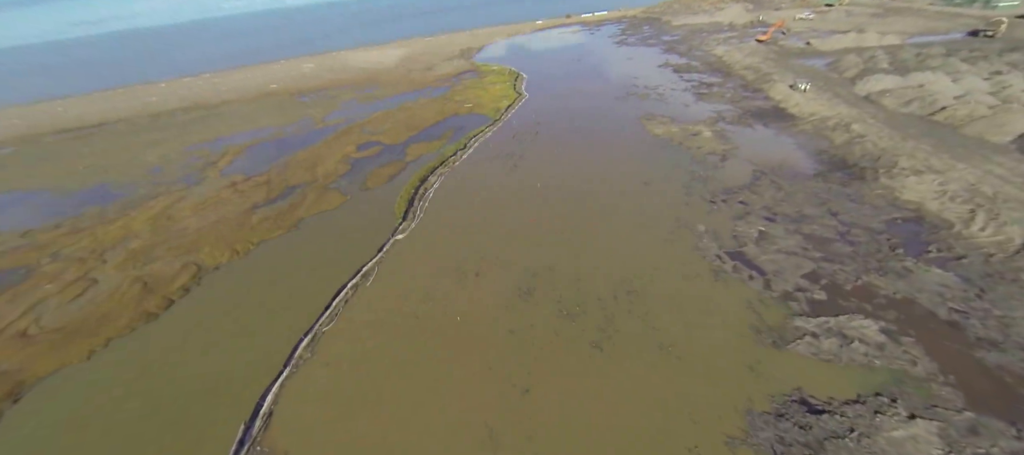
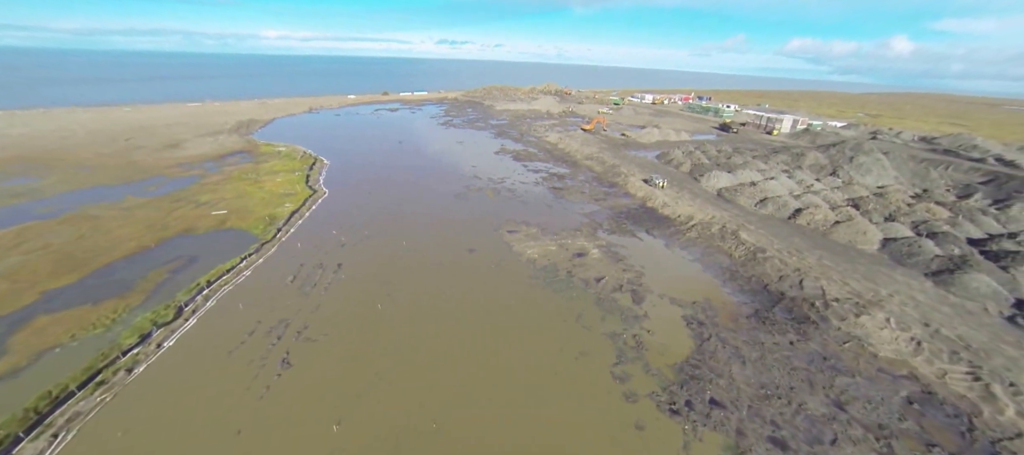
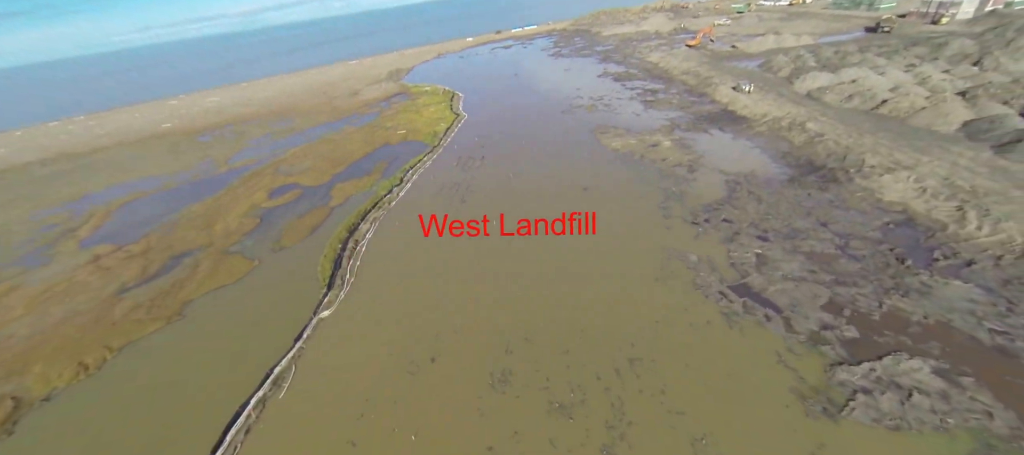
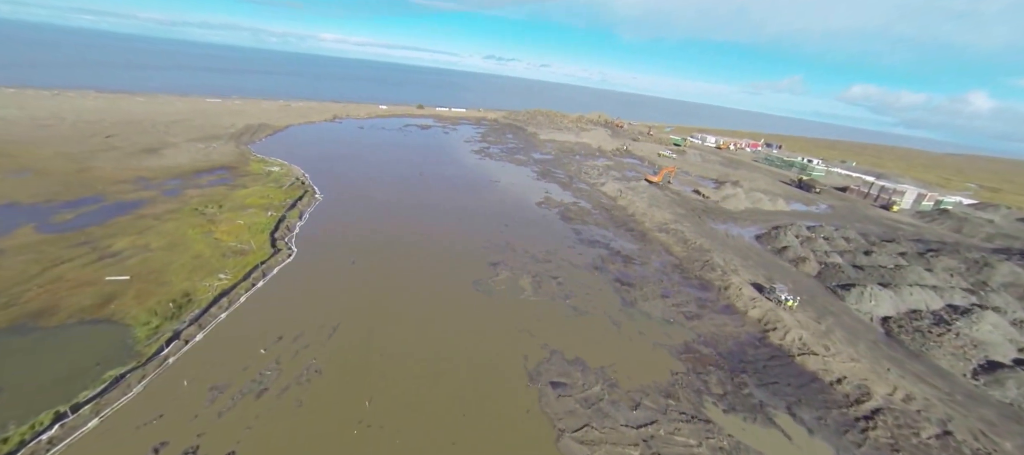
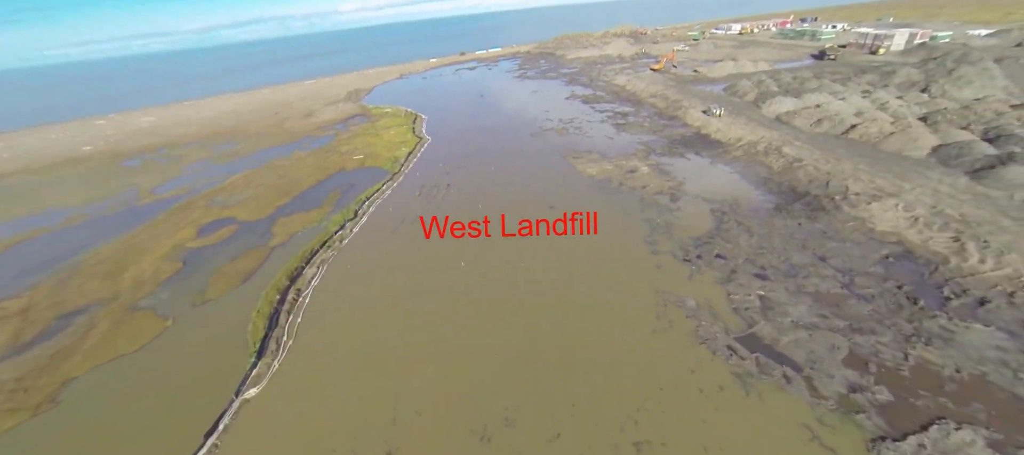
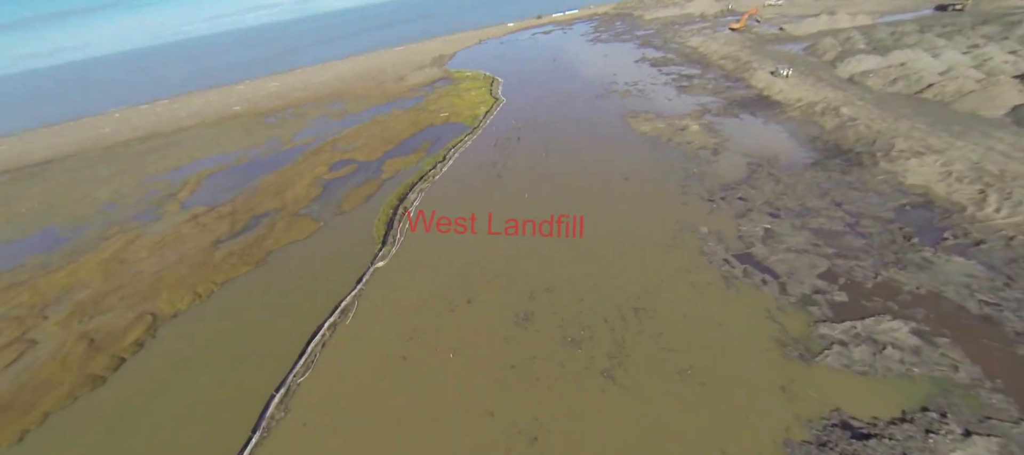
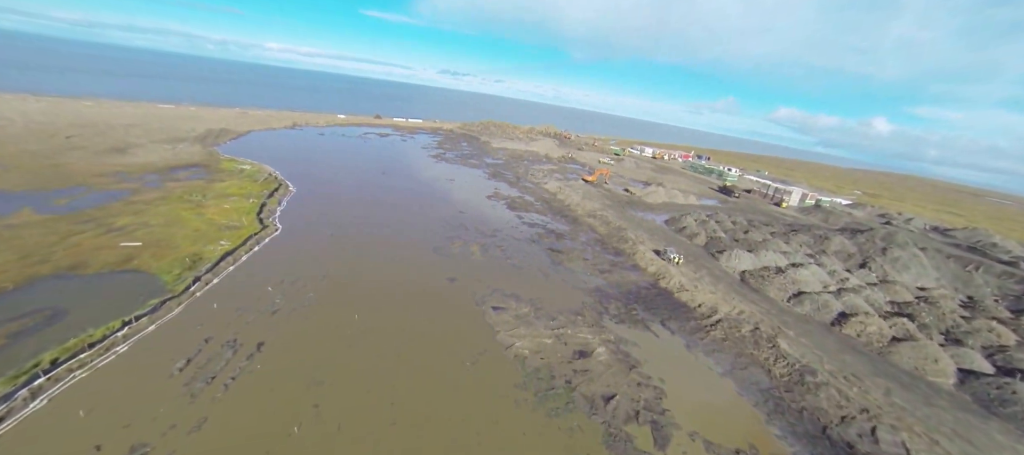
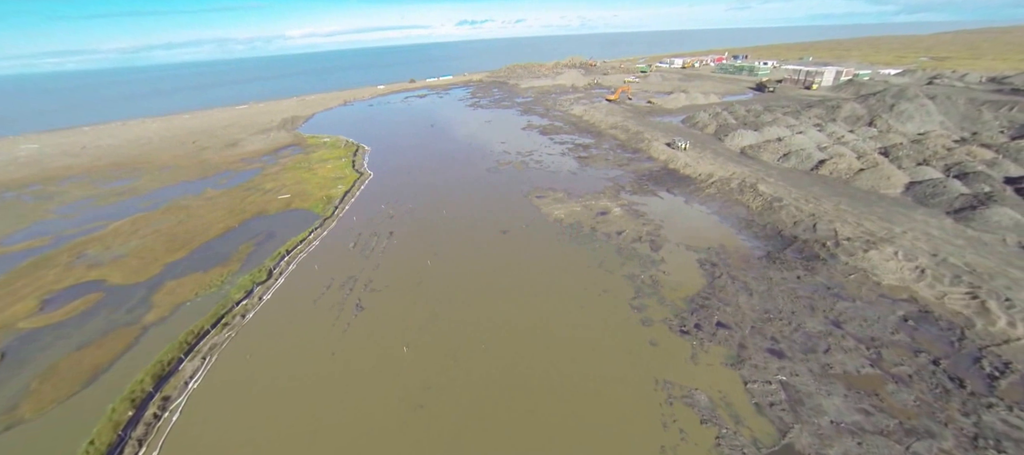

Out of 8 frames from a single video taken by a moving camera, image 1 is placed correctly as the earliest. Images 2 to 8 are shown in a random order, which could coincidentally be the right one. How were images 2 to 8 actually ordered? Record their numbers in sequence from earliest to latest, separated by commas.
6, 3, 5, 8, 2, 7, 4
